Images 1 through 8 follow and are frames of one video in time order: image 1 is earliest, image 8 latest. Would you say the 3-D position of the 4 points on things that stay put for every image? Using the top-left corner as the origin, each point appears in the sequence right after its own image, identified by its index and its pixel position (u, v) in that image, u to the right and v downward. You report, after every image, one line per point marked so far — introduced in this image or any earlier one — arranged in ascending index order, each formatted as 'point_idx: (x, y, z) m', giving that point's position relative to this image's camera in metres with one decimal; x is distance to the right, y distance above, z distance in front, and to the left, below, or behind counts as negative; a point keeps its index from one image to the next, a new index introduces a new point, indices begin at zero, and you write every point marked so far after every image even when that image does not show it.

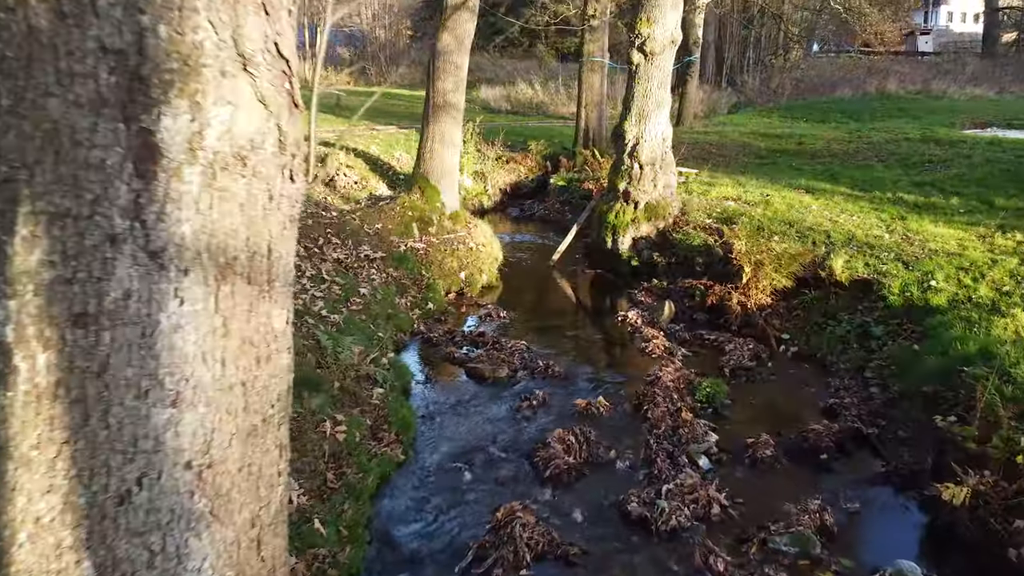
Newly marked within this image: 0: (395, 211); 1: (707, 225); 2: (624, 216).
0: (-2.0, +1.4, +13.8) m
1: (+3.3, +1.1, +13.4) m
2: (+2.0, +1.3, +14.0) m
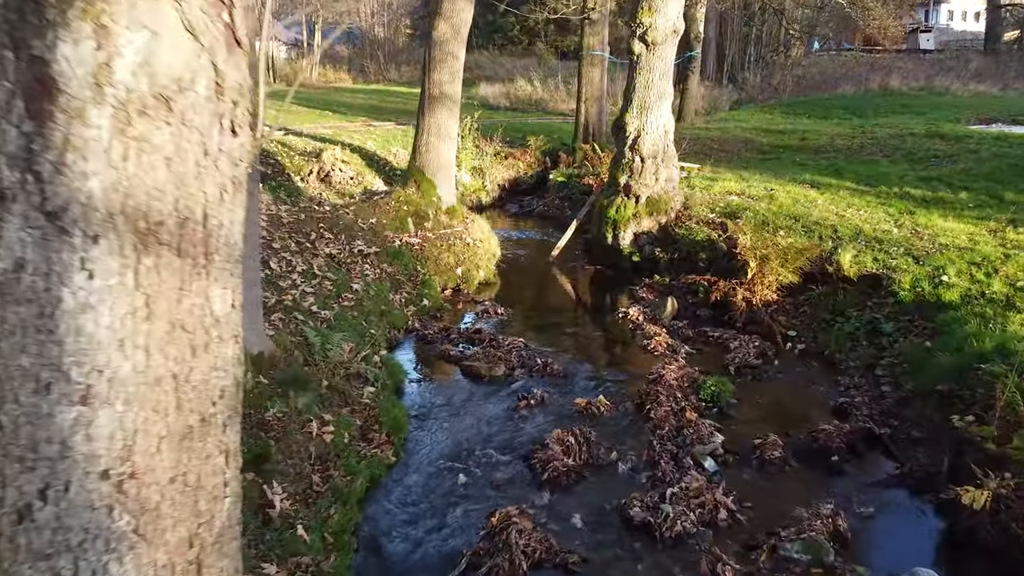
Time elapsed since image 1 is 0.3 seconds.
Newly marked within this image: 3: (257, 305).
0: (-2.1, +1.4, +13.4) m
1: (+3.3, +1.1, +13.1) m
2: (+1.9, +1.4, +13.7) m
3: (-2.3, -0.2, +7.3) m
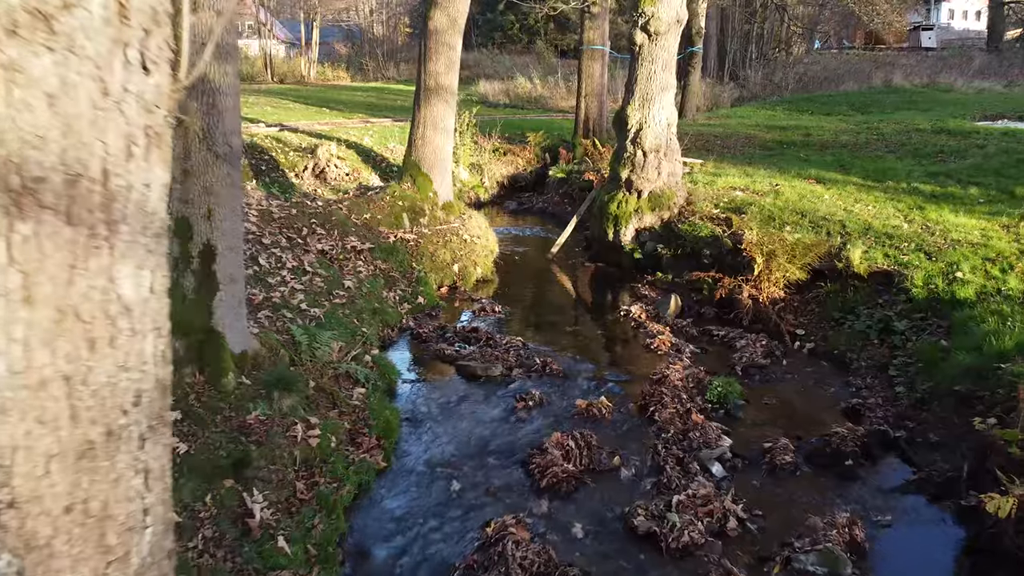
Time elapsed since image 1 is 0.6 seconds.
0: (-2.1, +1.5, +13.1) m
1: (+3.2, +1.2, +12.7) m
2: (+1.9, +1.4, +13.3) m
3: (-2.4, -0.1, +6.9) m
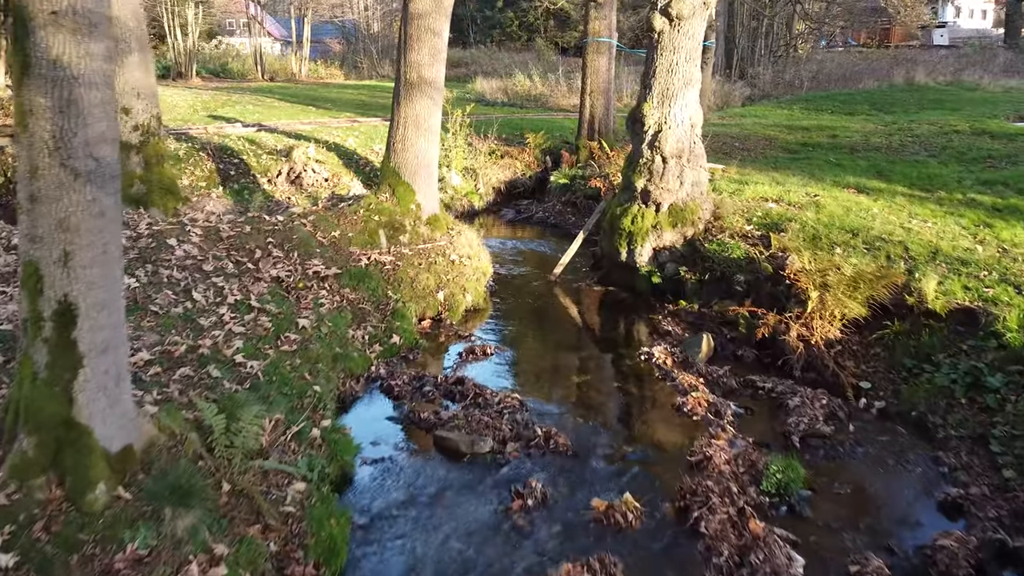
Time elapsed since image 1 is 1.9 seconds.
0: (-2.1, +1.0, +11.1) m
1: (+3.2, +0.7, +10.7) m
2: (+1.9, +1.0, +11.3) m
3: (-2.4, -0.5, +4.9) m
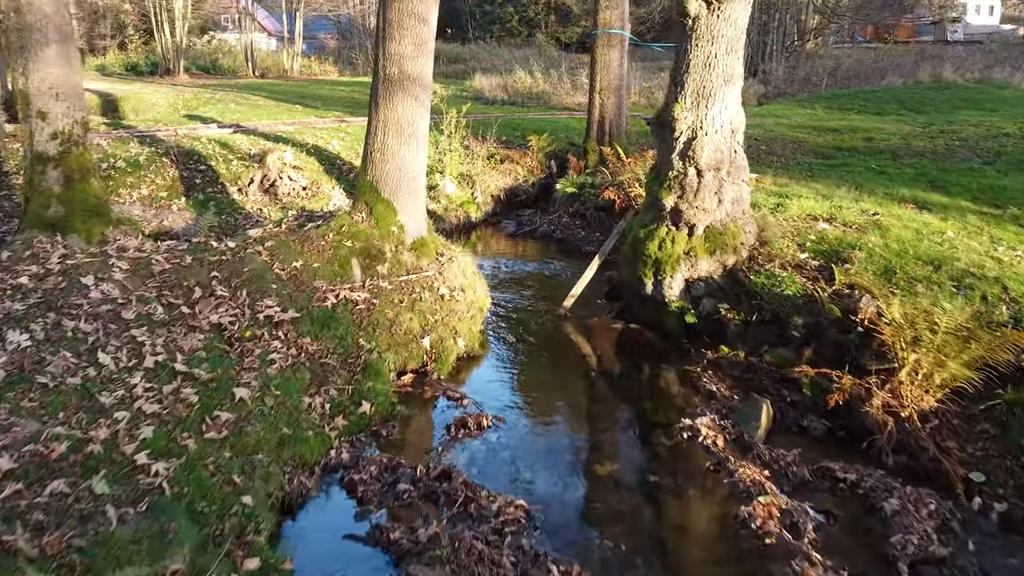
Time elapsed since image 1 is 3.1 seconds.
0: (-2.1, +0.6, +9.1) m
1: (+3.2, +0.3, +8.7) m
2: (+1.9, +0.5, +9.3) m
3: (-2.4, -1.0, +2.9) m
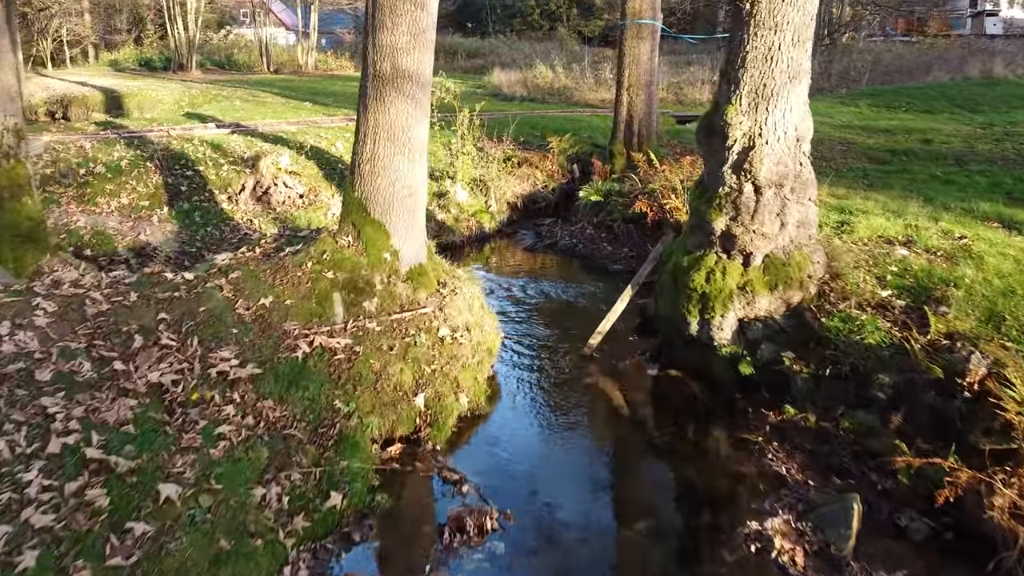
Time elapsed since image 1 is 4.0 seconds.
0: (-2.0, +0.2, +7.6) m
1: (+3.3, -0.2, +7.1) m
2: (+2.0, +0.1, +7.7) m
3: (-2.4, -1.5, +1.4) m
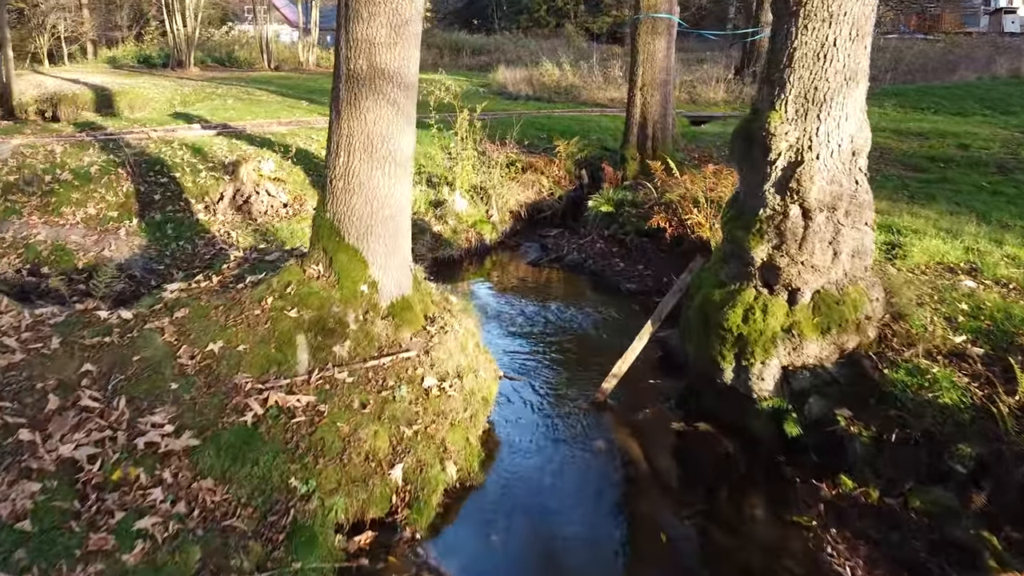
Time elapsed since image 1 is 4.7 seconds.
0: (-2.0, -0.1, +6.4) m
1: (+3.3, -0.5, +5.9) m
2: (+2.0, -0.2, +6.5) m
3: (-2.5, -1.8, +0.3) m
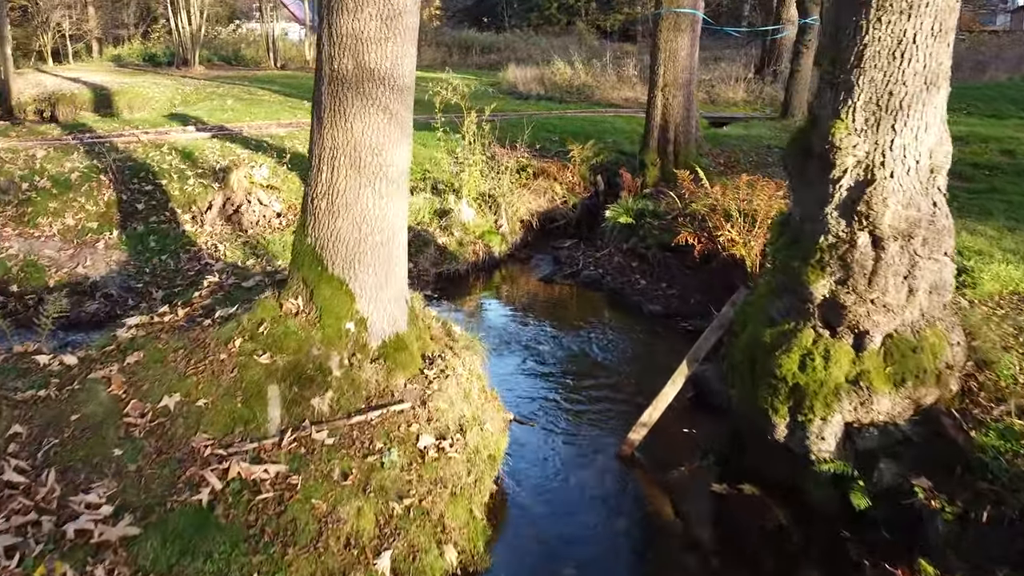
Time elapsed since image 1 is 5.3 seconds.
0: (-1.9, -0.4, +5.5) m
1: (+3.4, -0.8, +4.9) m
2: (+2.1, -0.5, +5.5) m
3: (-2.5, -2.1, -0.7) m
